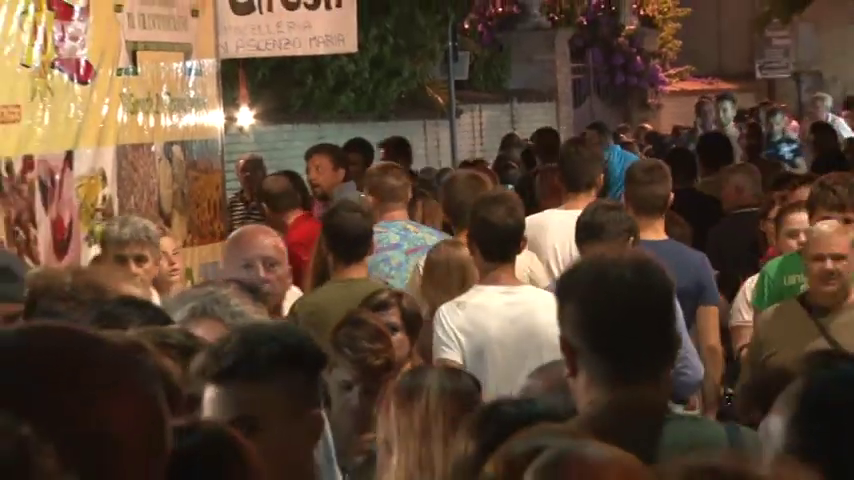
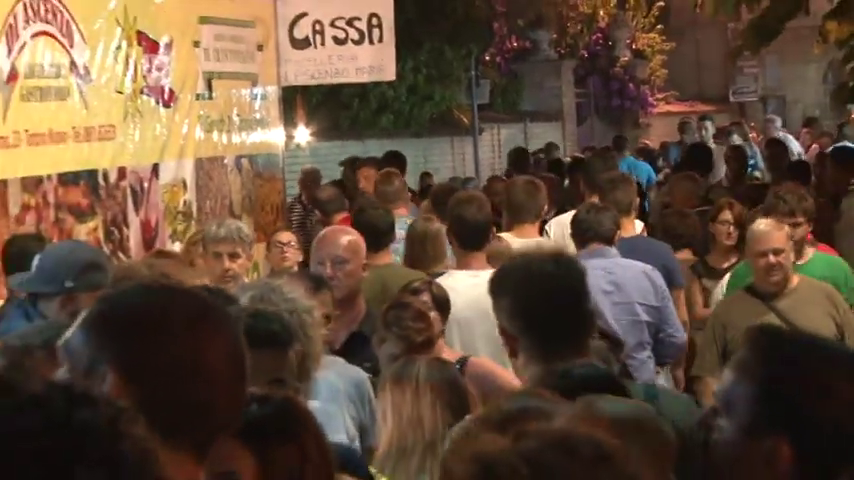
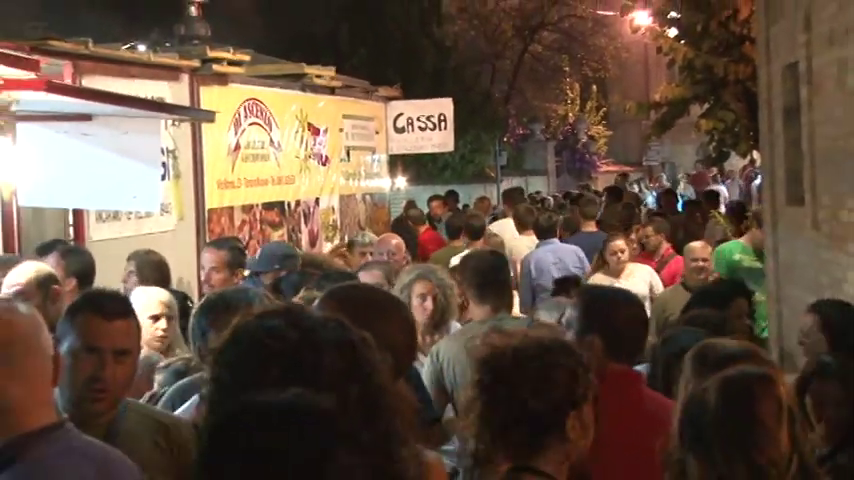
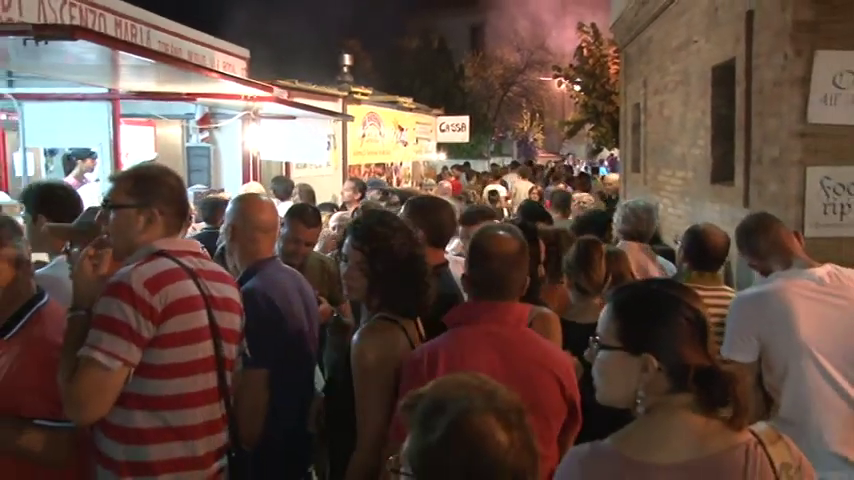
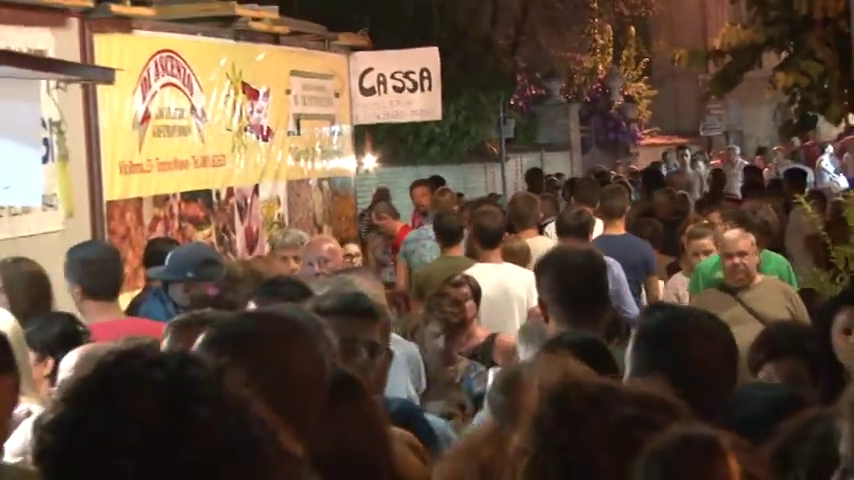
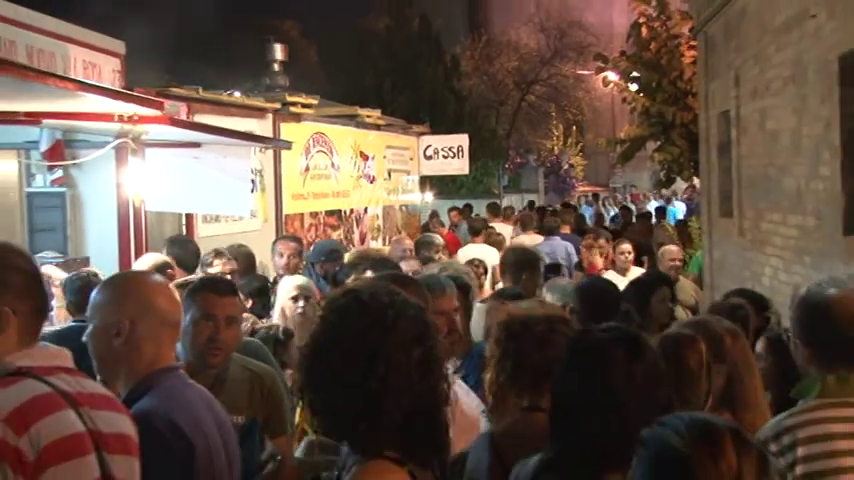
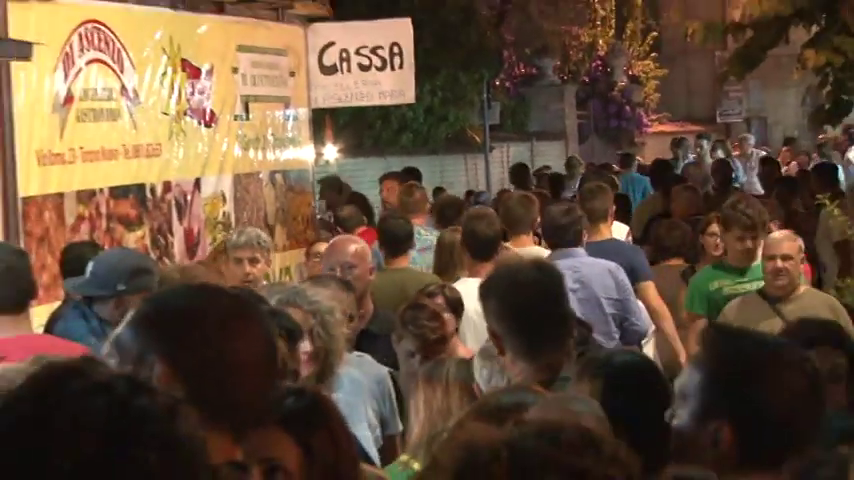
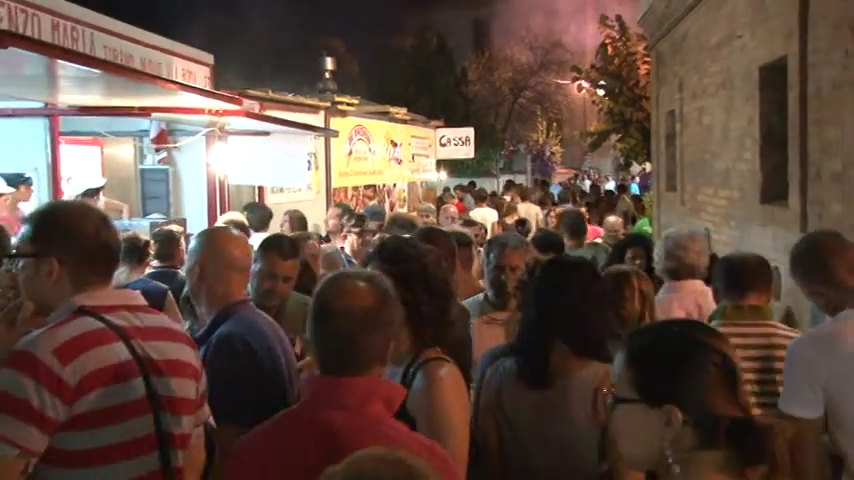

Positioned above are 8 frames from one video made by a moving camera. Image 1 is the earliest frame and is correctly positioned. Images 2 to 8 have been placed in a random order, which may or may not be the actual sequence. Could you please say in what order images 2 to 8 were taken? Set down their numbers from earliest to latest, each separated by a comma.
2, 7, 5, 3, 6, 8, 4
